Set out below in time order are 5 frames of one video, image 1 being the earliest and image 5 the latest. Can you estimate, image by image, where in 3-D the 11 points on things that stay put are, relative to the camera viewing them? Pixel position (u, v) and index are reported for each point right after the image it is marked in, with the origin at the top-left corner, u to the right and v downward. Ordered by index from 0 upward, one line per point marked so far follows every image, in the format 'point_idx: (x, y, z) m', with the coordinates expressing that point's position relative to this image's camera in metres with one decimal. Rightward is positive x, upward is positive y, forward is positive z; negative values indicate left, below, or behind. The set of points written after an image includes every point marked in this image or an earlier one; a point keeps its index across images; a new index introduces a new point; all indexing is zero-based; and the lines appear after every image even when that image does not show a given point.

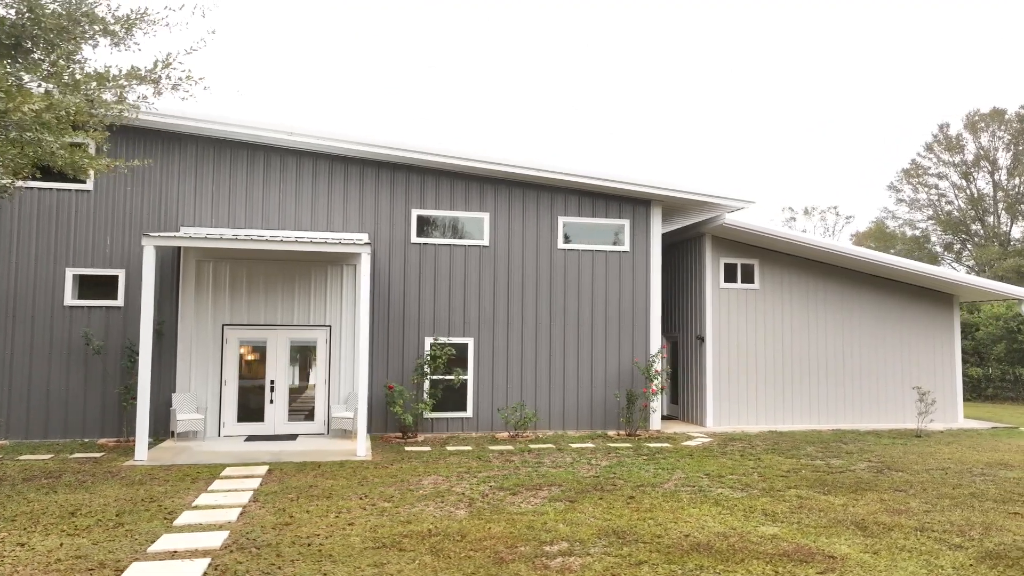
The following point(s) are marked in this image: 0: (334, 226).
0: (-2.8, +1.0, +9.9) m
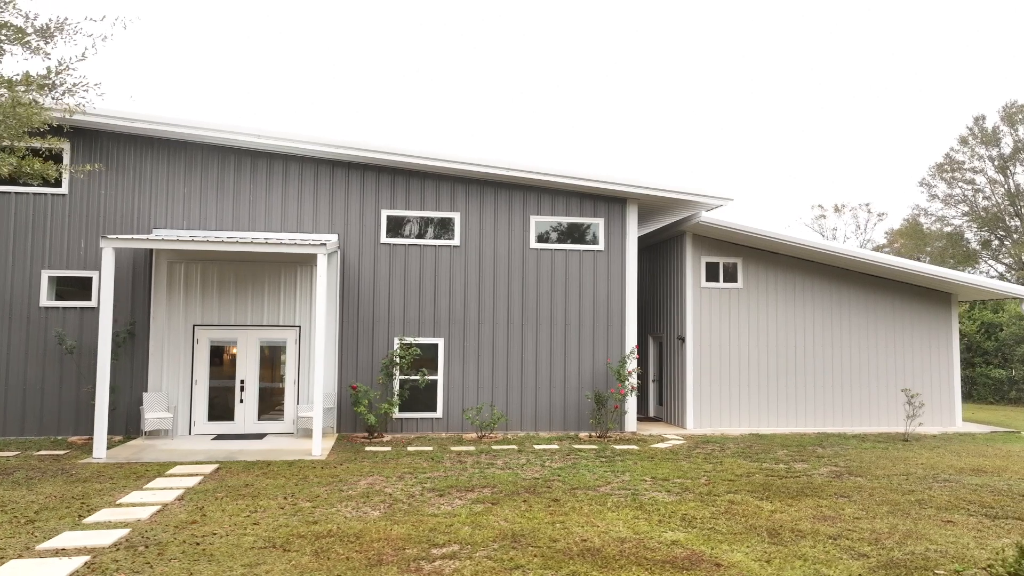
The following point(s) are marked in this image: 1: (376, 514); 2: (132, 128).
0: (-3.3, +1.0, +10.0) m
1: (-1.1, -1.8, +5.1) m
2: (-5.6, +2.4, +9.3) m
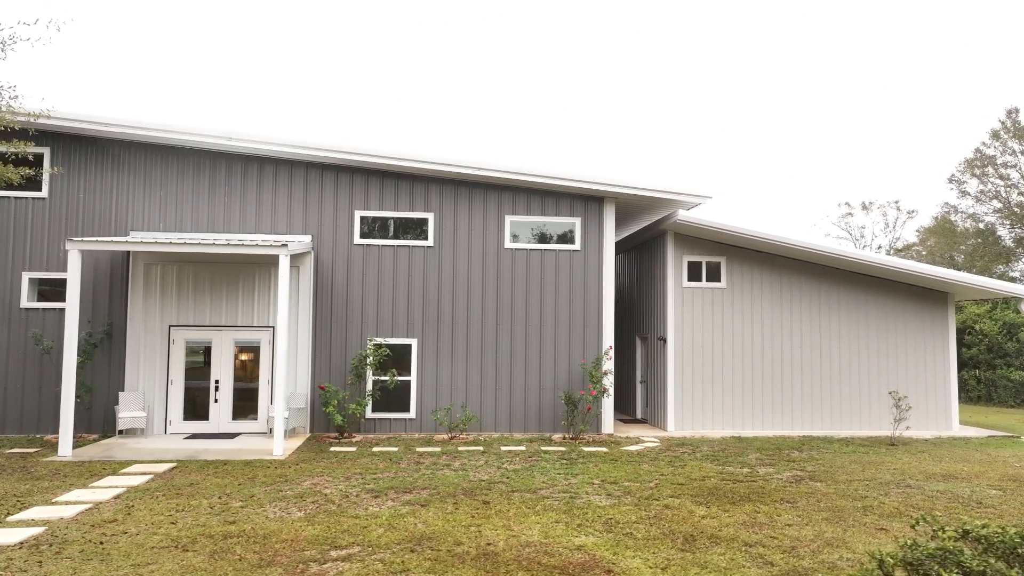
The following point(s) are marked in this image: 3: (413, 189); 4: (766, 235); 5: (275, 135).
0: (-3.7, +0.9, +10.0) m
1: (-1.7, -1.8, +5.1) m
2: (-6.1, +2.3, +9.4) m
3: (-1.6, +1.6, +10.3) m
4: (+4.2, +0.9, +10.5) m
5: (-3.7, +2.4, +9.7) m
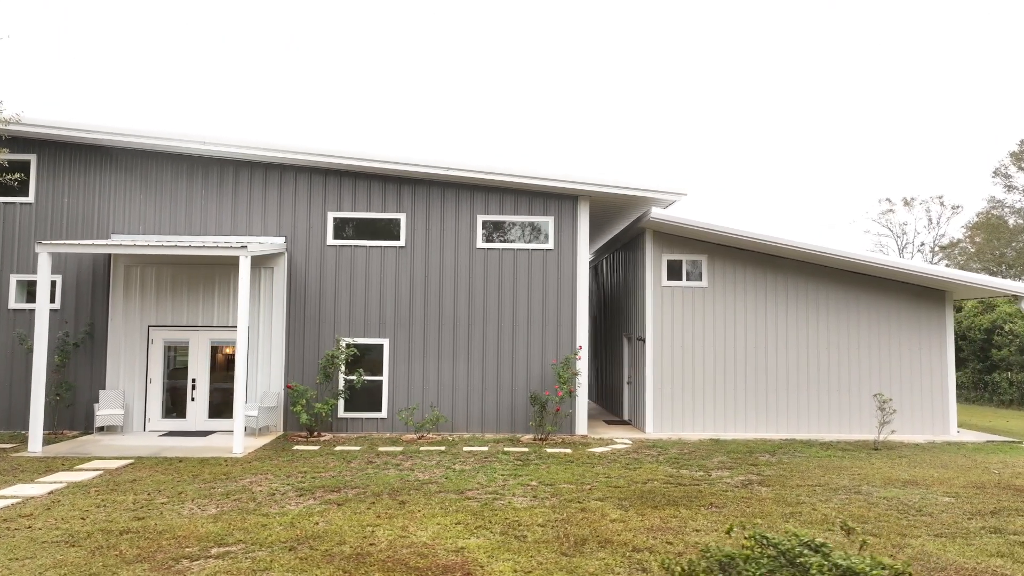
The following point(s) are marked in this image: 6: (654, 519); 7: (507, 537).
0: (-4.2, +0.9, +10.2) m
1: (-2.5, -1.8, +5.2) m
2: (-6.6, +2.3, +9.8) m
3: (-2.1, +1.6, +10.4) m
4: (+3.8, +0.9, +10.2) m
5: (-4.2, +2.3, +9.9) m
6: (+1.1, -1.9, +5.1) m
7: (0.0, -1.8, +4.5) m
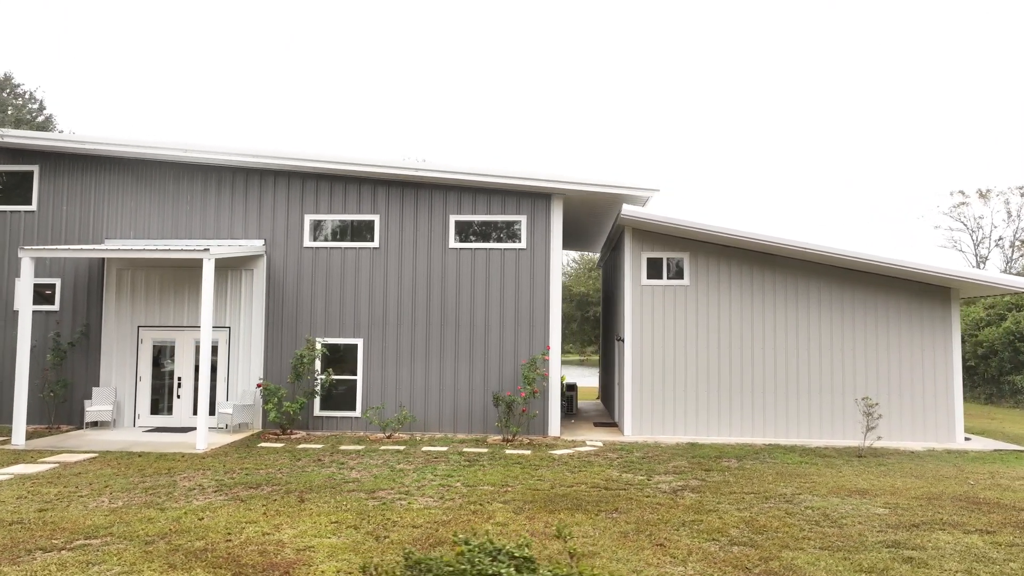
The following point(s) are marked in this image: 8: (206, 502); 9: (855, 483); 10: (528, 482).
0: (-4.6, +0.9, +10.6) m
1: (-3.4, -1.9, +5.4) m
2: (-7.0, +2.3, +10.3) m
3: (-2.5, +1.6, +10.5) m
4: (+3.3, +0.9, +9.8) m
5: (-4.7, +2.3, +10.2) m
6: (+0.2, -1.8, +4.9) m
7: (-1.0, -1.8, +4.5) m
8: (-2.6, -1.9, +5.5) m
9: (+3.8, -2.1, +7.0) m
10: (+0.2, -2.0, +6.6) m
